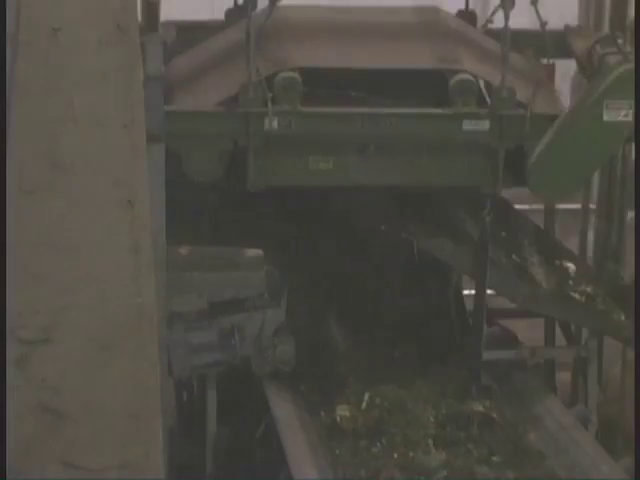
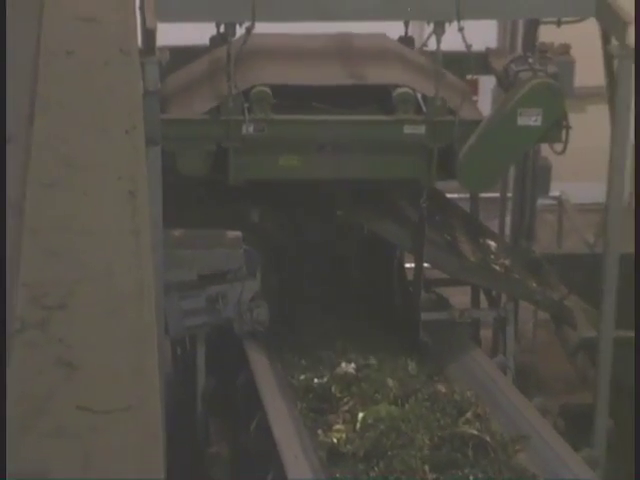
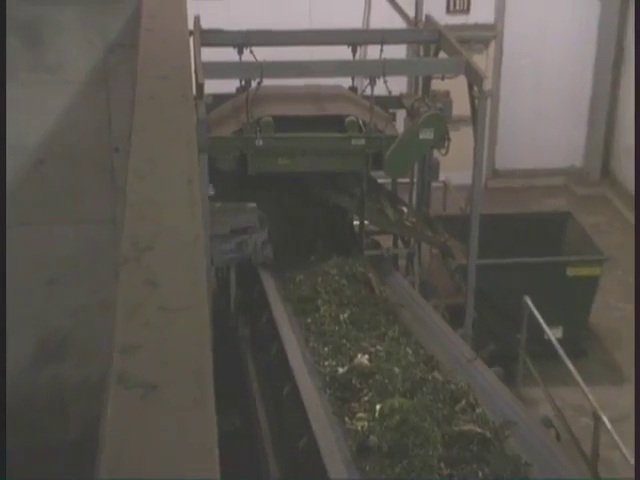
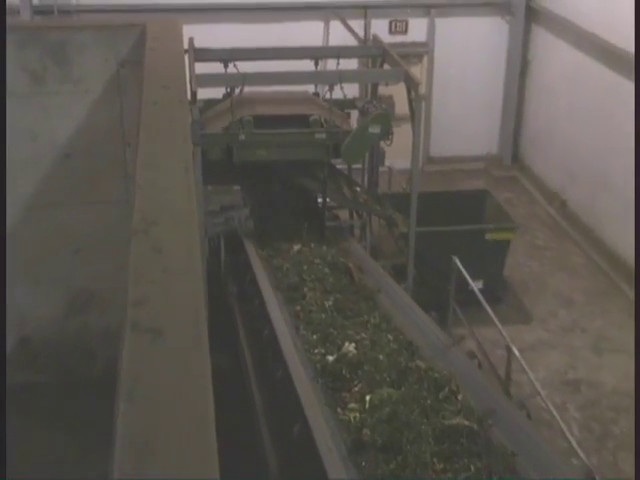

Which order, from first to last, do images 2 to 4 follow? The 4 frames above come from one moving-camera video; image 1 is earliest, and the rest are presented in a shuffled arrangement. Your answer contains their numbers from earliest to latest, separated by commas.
2, 3, 4
